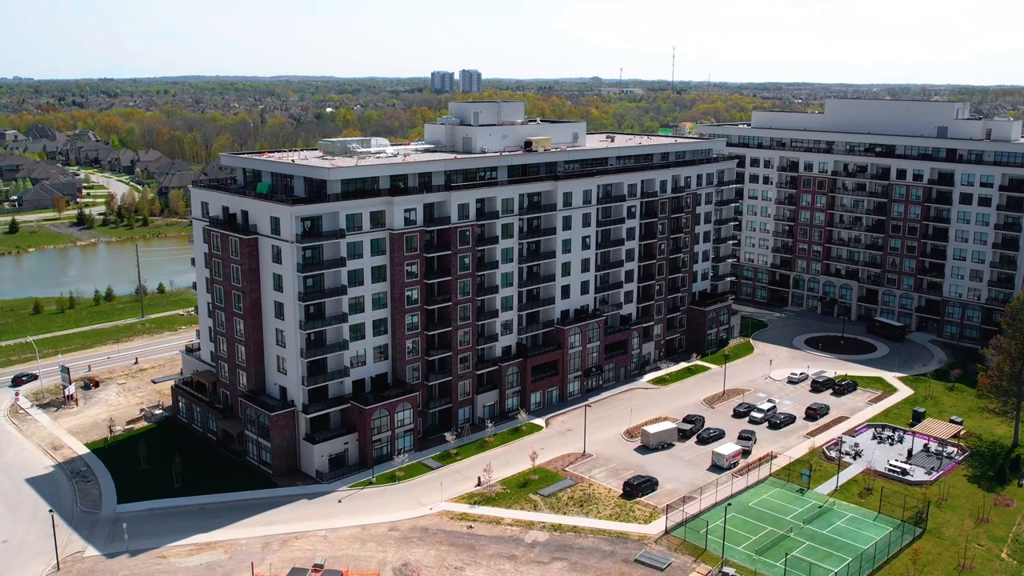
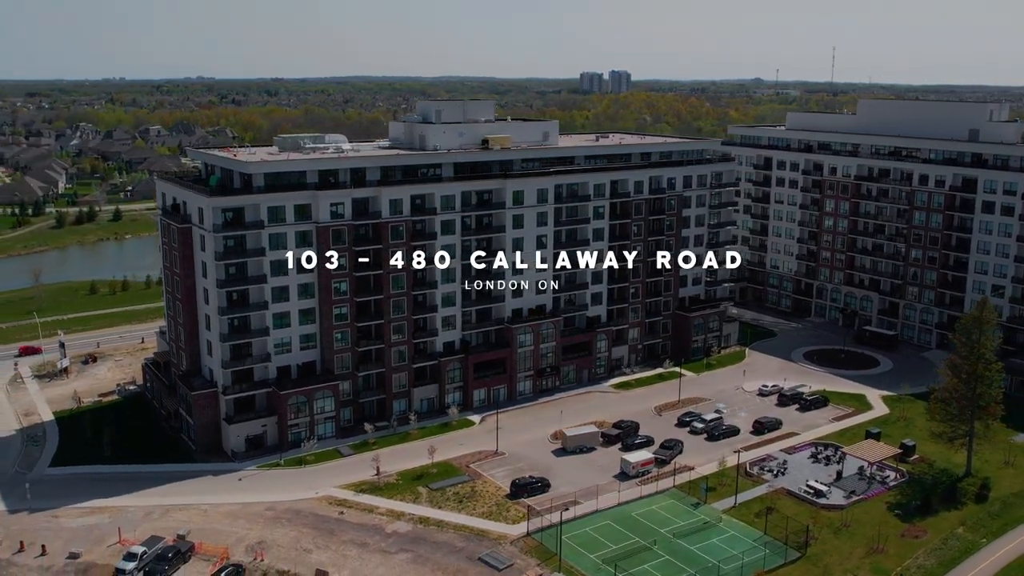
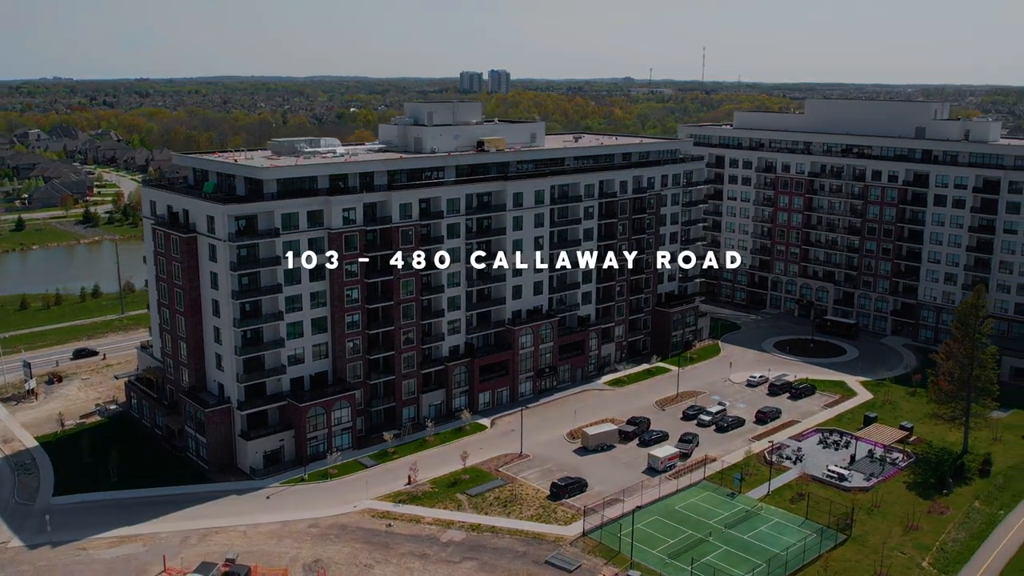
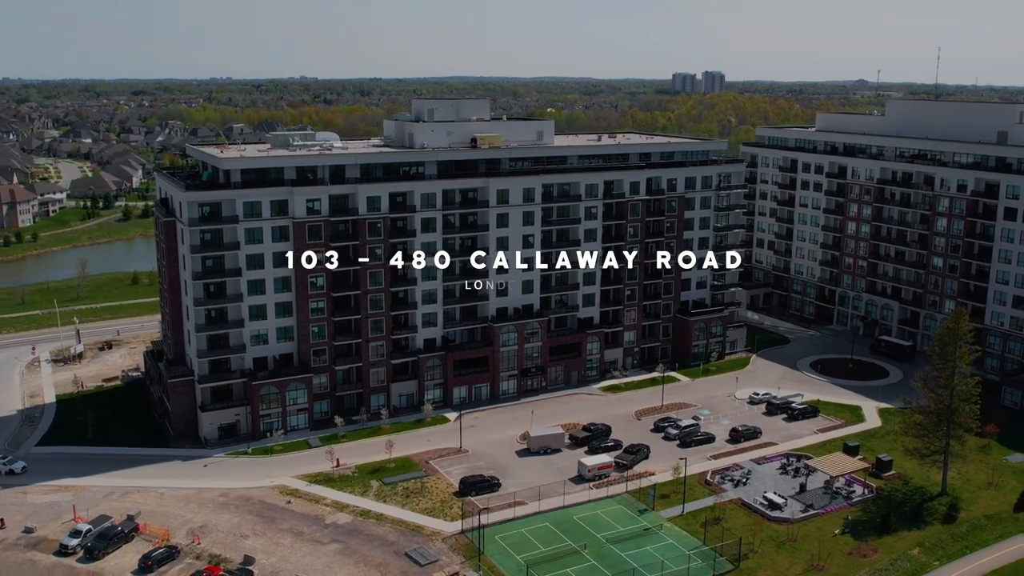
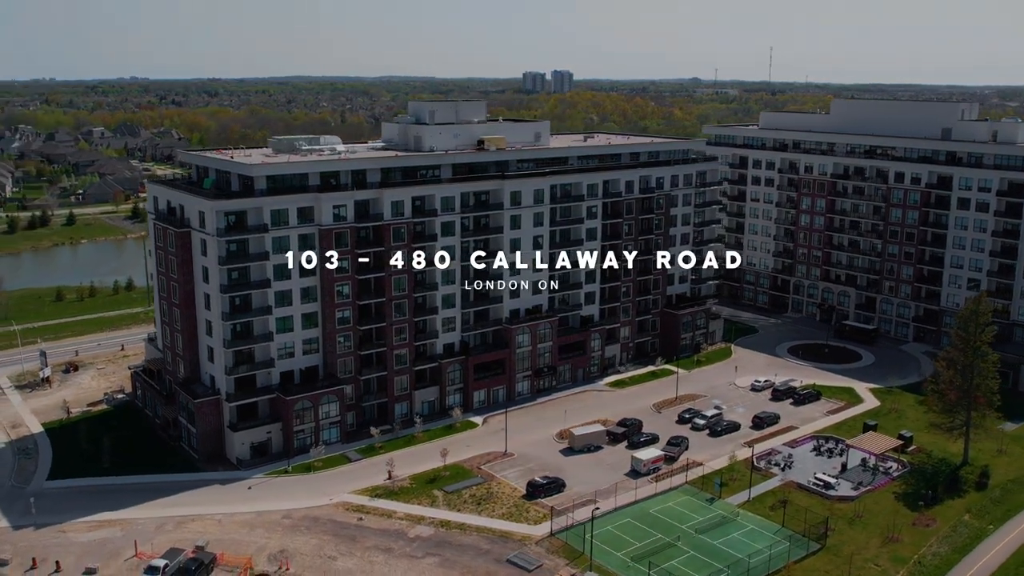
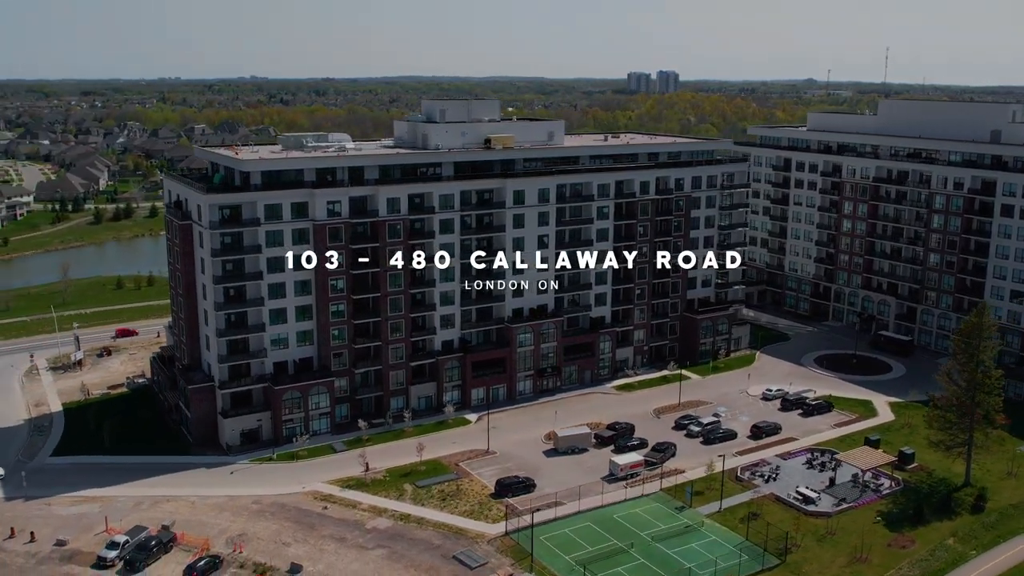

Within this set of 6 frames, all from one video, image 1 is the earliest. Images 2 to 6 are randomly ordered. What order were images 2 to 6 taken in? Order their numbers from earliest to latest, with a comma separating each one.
3, 5, 2, 6, 4
